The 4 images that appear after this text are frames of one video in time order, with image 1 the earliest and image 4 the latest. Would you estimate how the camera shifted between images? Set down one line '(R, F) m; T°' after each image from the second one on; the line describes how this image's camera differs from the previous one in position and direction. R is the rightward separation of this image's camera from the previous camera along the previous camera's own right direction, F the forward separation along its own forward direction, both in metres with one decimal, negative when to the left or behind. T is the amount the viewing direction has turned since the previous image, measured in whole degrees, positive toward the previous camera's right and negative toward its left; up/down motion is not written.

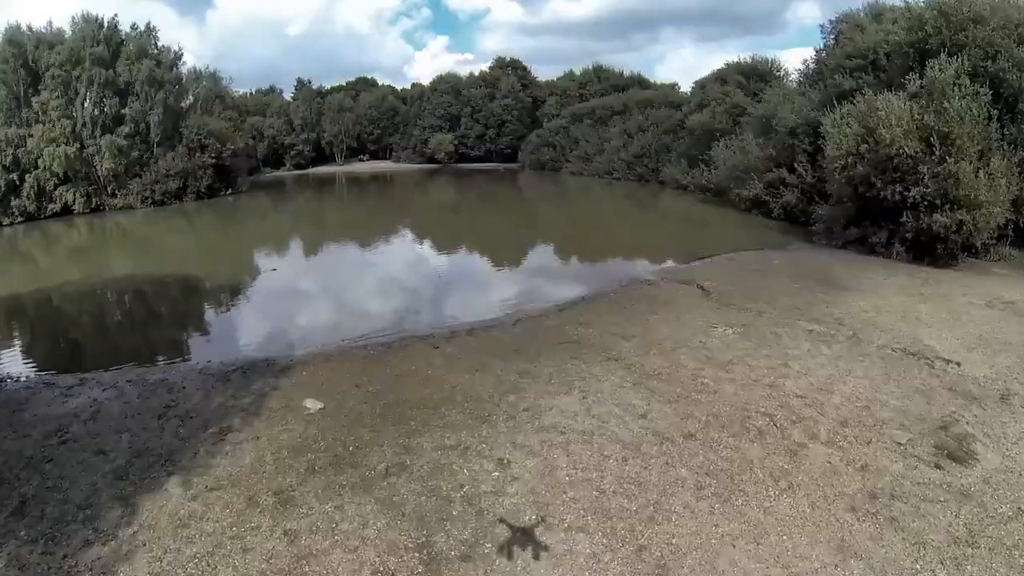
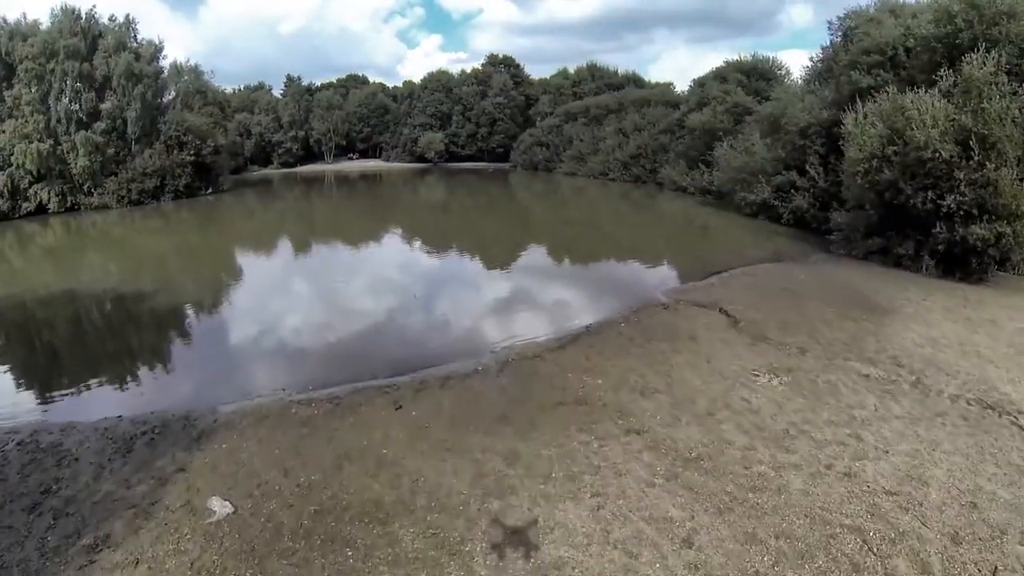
(+0.1, +1.8) m; +1°
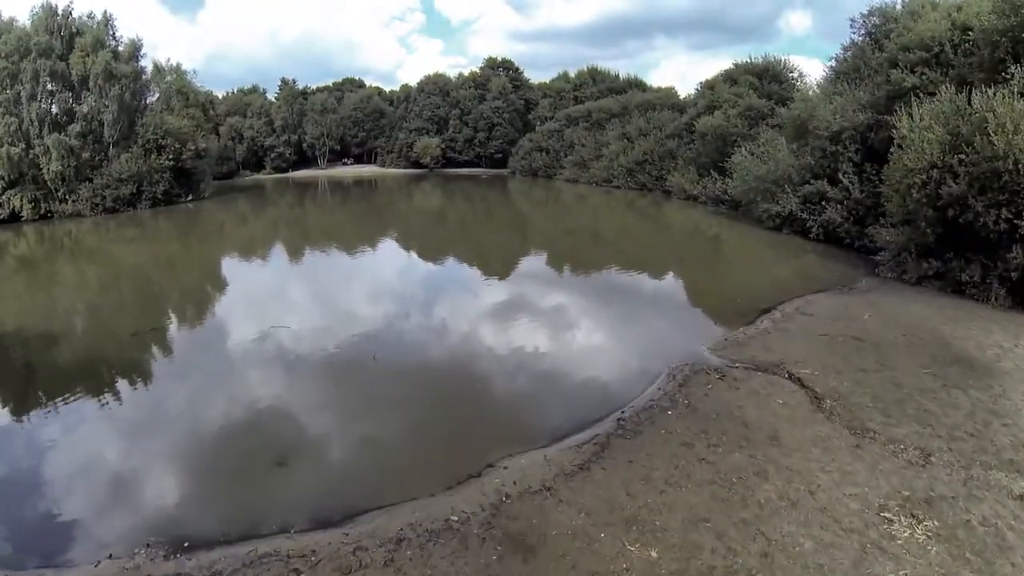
(0.0, +2.5) m; 0°
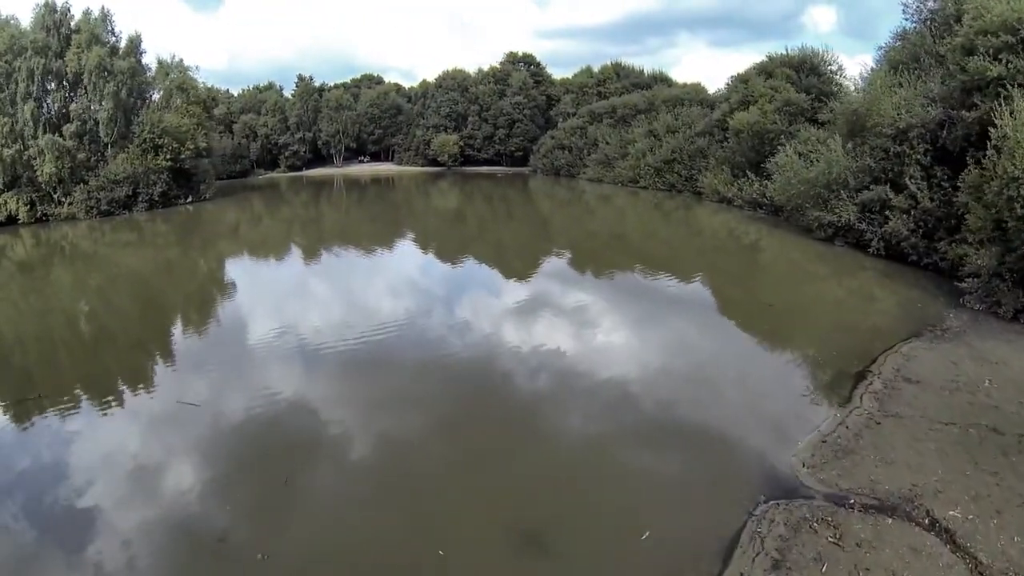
(+0.3, +2.5) m; -2°
